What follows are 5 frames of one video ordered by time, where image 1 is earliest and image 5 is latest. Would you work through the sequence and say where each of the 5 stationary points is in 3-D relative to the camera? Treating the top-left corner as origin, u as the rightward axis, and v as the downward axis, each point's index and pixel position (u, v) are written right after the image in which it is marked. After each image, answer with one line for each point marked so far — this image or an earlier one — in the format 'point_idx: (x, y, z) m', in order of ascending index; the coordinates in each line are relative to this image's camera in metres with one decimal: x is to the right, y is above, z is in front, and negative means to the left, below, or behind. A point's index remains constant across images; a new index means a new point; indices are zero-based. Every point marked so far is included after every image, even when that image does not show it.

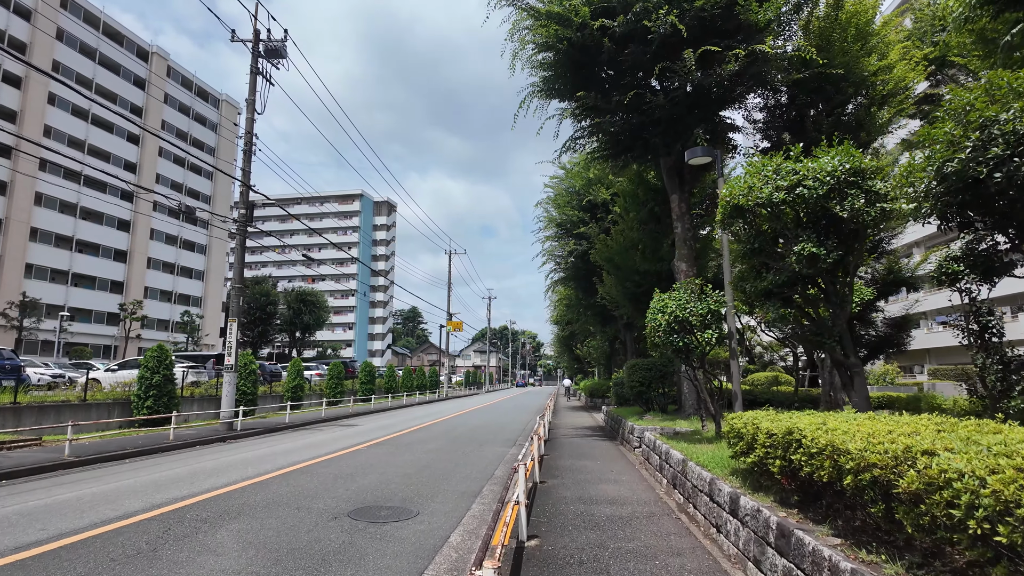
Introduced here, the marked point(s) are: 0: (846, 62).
0: (+6.7, +4.5, +11.7) m
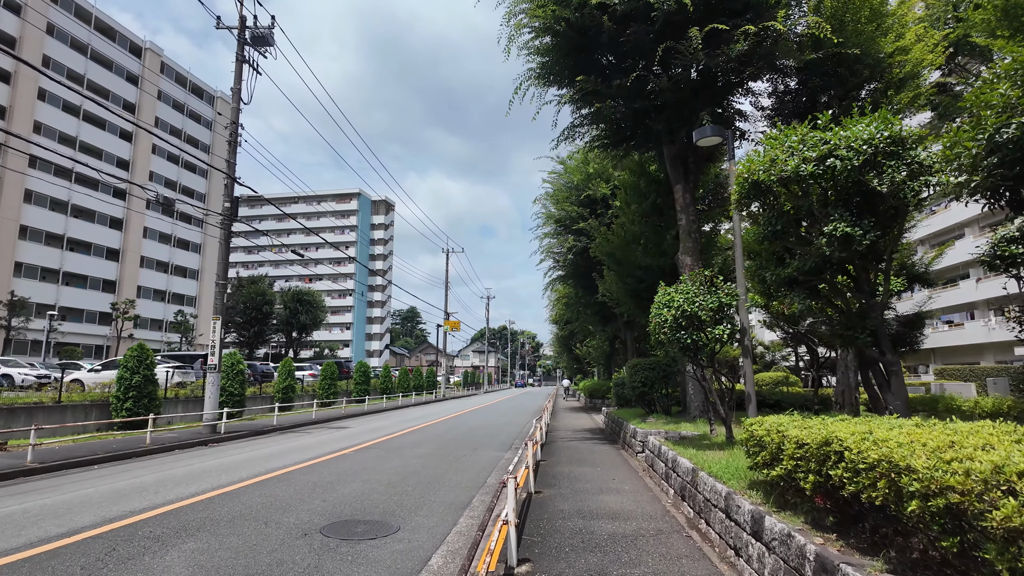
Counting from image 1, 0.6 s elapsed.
0: (+6.6, +4.7, +11.0) m
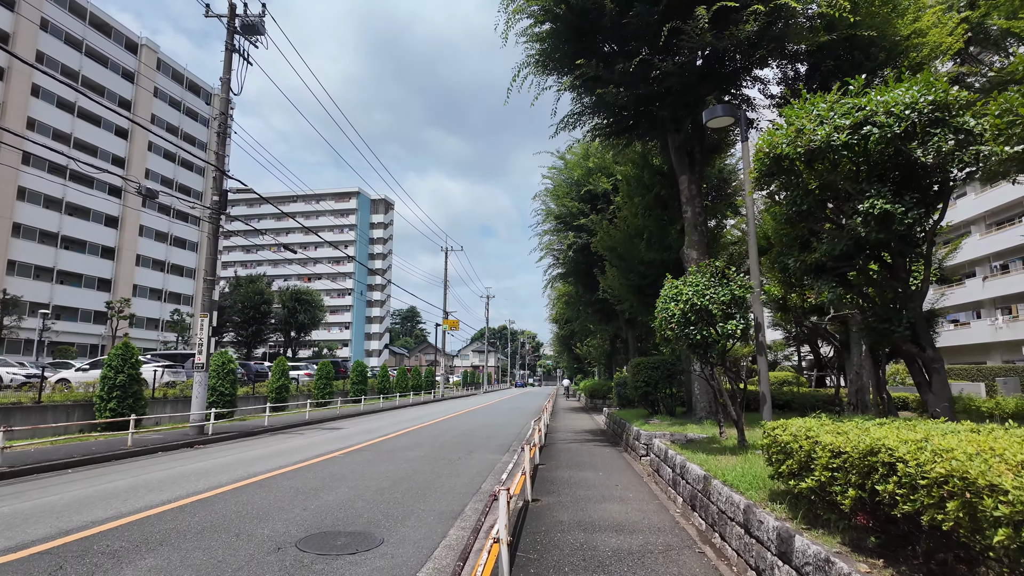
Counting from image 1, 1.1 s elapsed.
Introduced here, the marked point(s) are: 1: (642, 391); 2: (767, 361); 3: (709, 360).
0: (+6.6, +4.8, +10.4) m
1: (+2.9, -2.3, +13.0) m
2: (+3.1, -0.9, +7.0) m
3: (+2.6, -0.9, +7.5) m
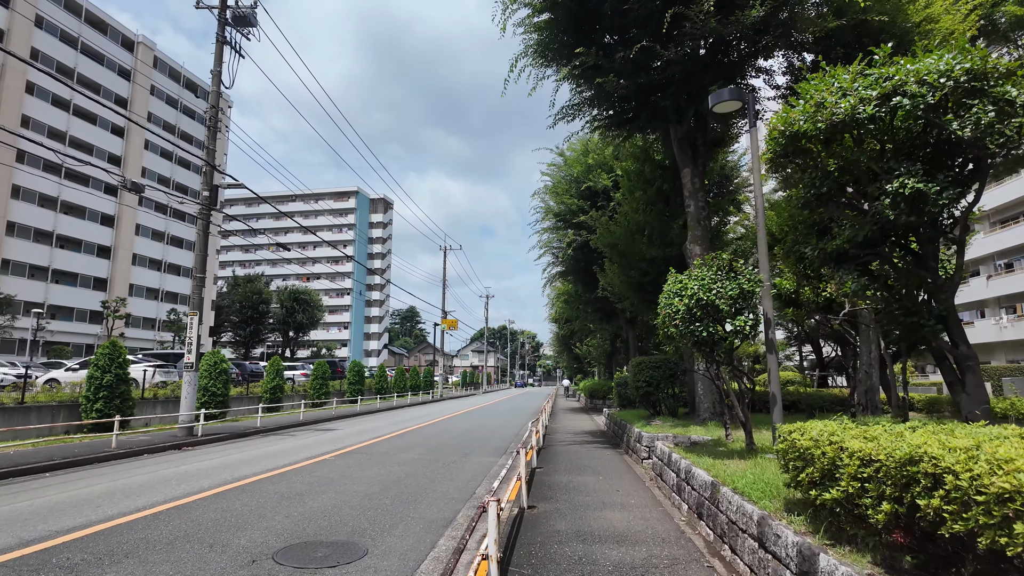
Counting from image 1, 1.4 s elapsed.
0: (+6.5, +4.8, +10.0) m
1: (+2.9, -2.2, +12.6) m
2: (+3.0, -0.8, +6.6) m
3: (+2.5, -0.9, +7.1) m
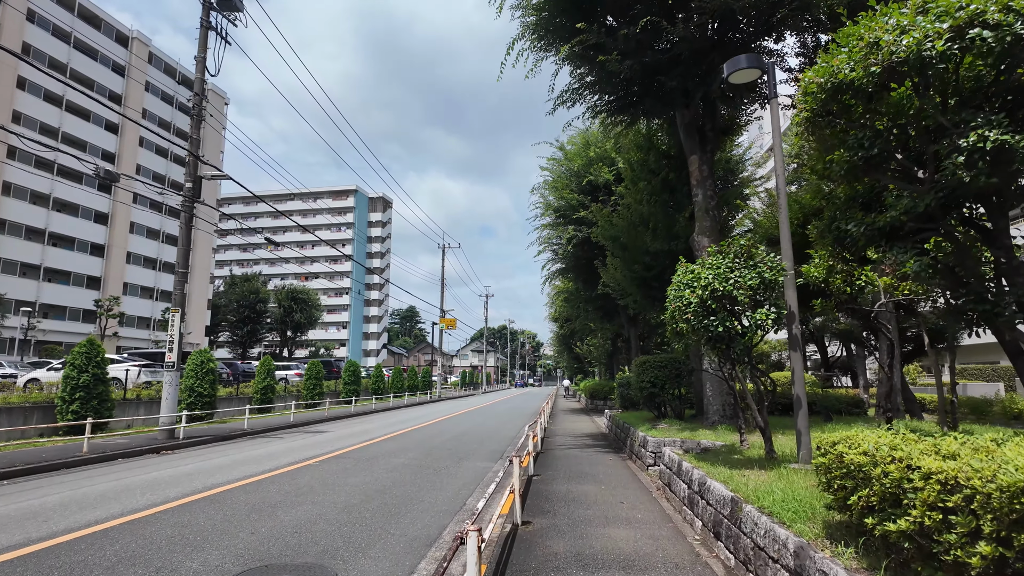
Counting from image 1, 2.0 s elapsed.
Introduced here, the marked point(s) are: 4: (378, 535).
0: (+6.4, +4.9, +9.3) m
1: (+2.8, -2.1, +11.9) m
2: (+3.0, -0.7, +5.9) m
3: (+2.4, -0.8, +6.4) m
4: (-1.4, -2.5, +5.9) m
